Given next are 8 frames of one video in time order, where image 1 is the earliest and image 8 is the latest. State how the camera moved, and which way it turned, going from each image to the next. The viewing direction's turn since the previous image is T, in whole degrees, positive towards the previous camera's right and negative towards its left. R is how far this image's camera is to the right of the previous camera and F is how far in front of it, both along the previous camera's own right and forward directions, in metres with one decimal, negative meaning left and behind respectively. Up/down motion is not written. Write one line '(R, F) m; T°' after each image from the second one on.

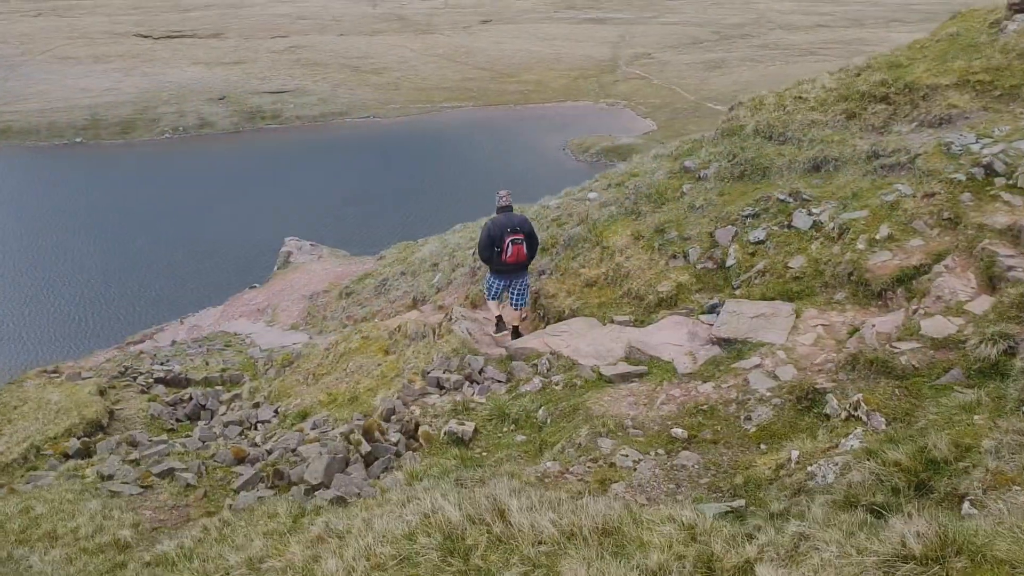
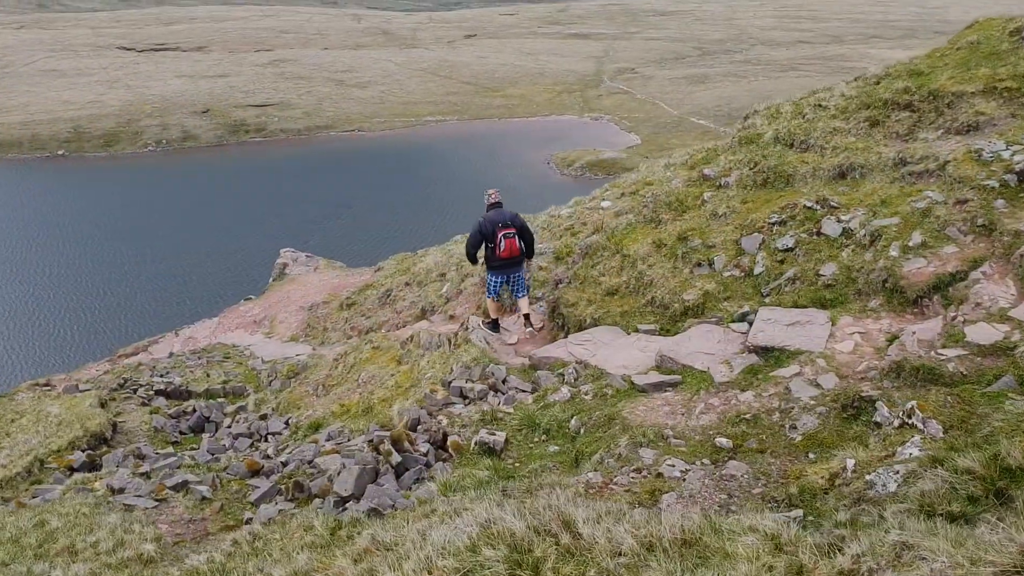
(-0.7, +0.2) m; +1°
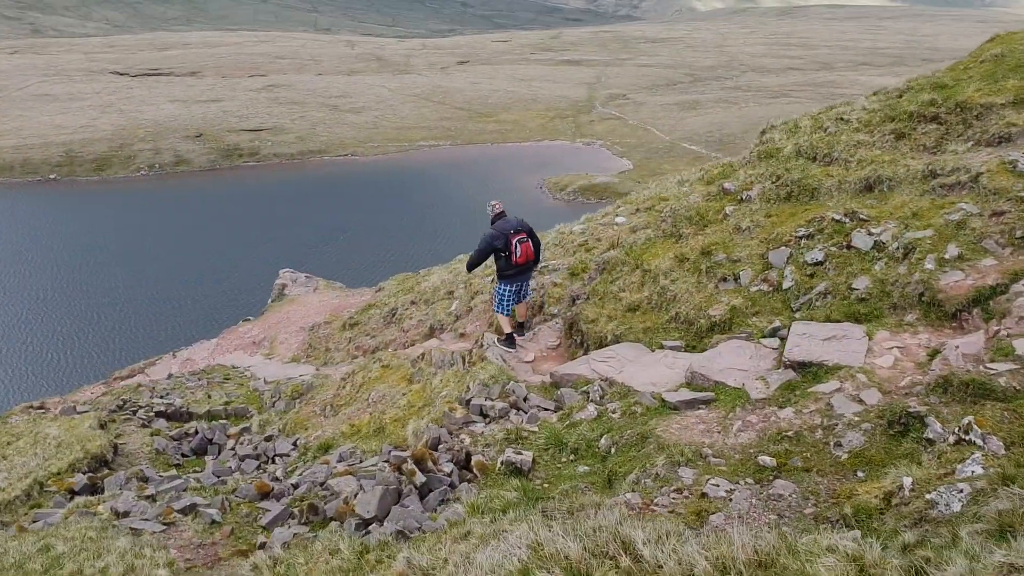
(-0.5, +0.3) m; 0°
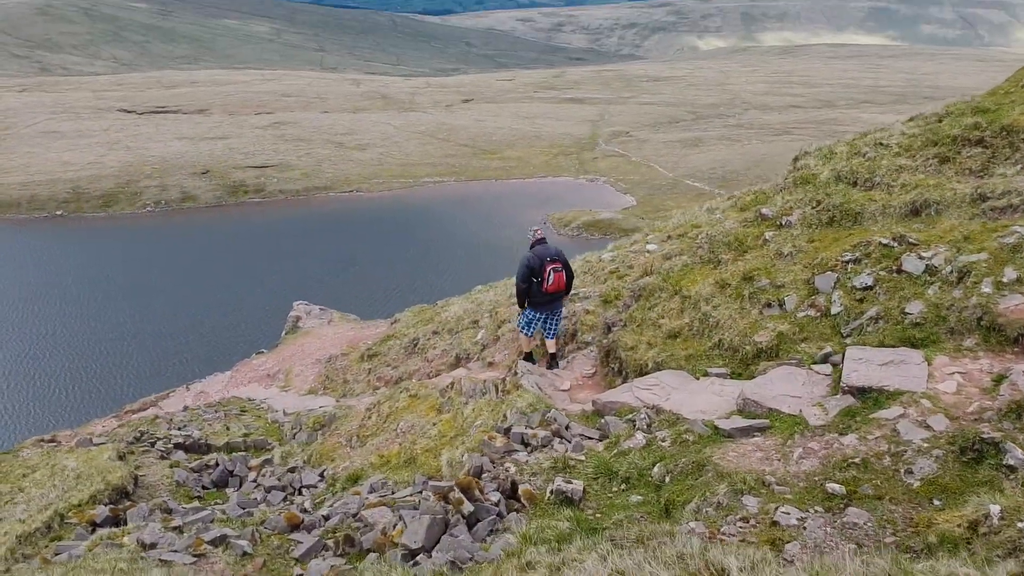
(-0.7, +0.2) m; 0°
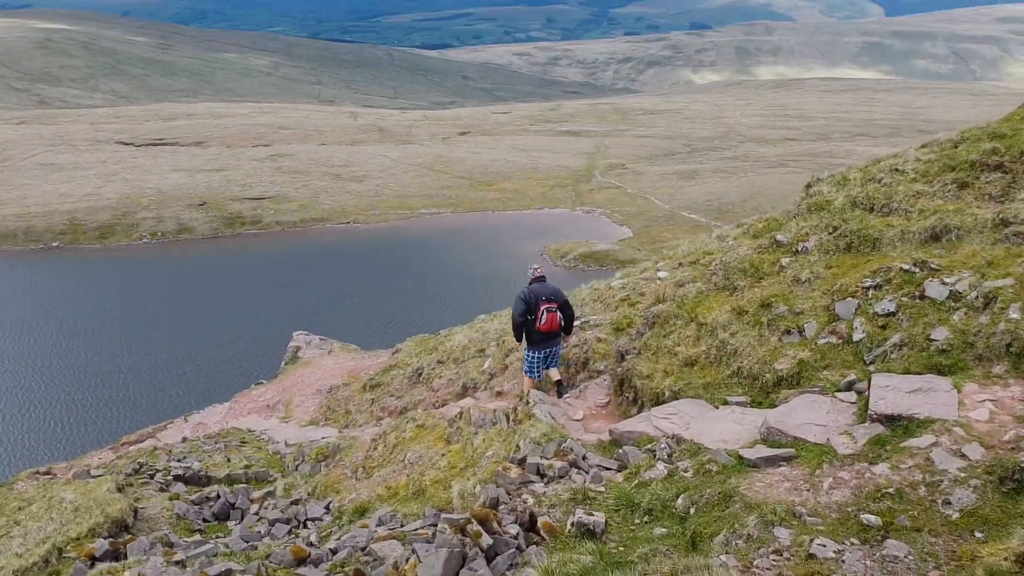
(-0.3, +0.2) m; 0°
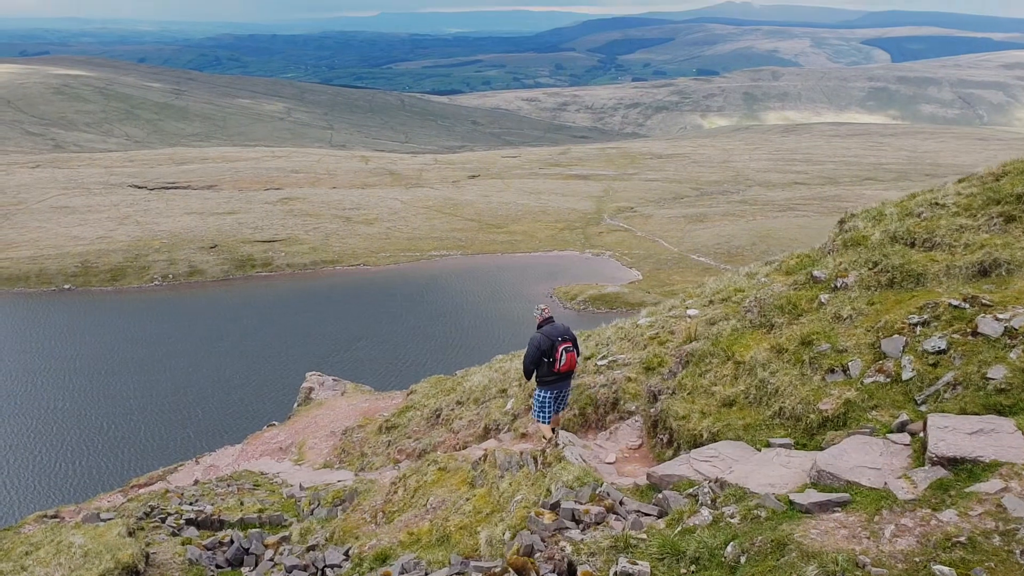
(-0.4, +0.3) m; -1°
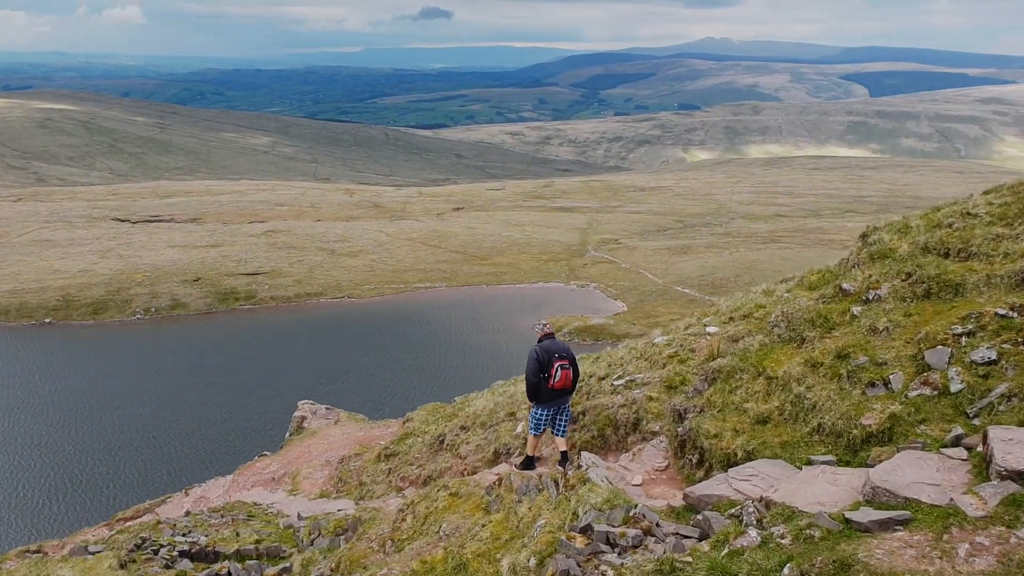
(-0.7, +0.6) m; +1°
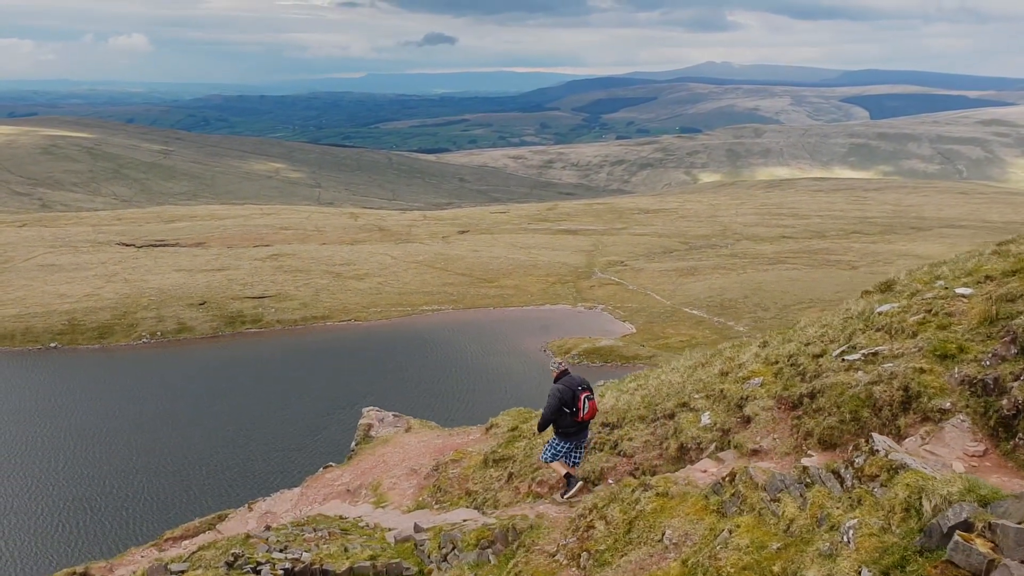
(-4.2, +2.9) m; 0°
